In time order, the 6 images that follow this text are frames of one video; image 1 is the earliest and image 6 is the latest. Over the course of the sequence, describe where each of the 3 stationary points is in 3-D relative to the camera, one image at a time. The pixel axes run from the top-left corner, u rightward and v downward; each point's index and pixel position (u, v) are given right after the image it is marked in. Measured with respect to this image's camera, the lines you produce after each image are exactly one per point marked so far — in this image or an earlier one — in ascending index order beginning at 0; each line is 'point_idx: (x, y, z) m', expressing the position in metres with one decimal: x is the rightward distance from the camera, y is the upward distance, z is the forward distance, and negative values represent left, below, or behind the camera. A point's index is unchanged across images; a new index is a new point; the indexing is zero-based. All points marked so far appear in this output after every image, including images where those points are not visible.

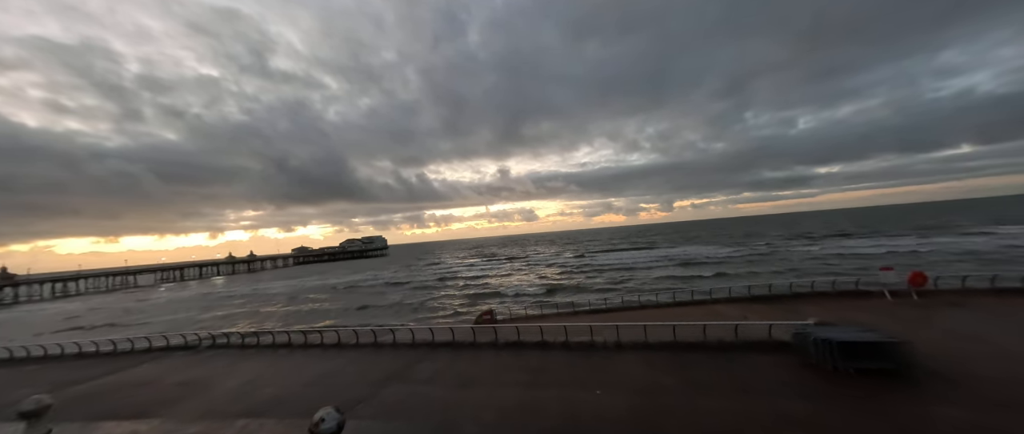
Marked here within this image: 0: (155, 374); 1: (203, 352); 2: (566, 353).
0: (-12.5, -5.5, +12.3) m
1: (-12.8, -5.6, +14.6) m
2: (+1.6, -4.0, +10.3) m
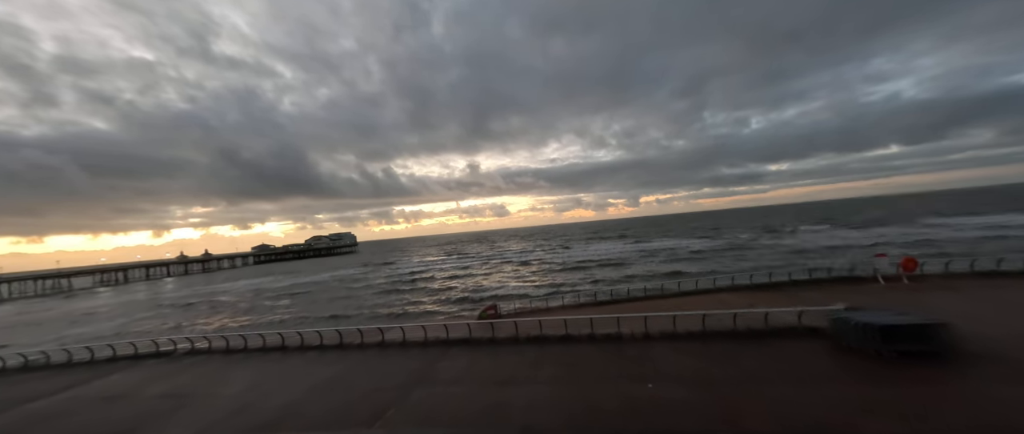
0: (-11.9, -5.2, +10.9) m
1: (-12.3, -5.3, +13.2) m
2: (+2.4, -3.7, +10.0) m
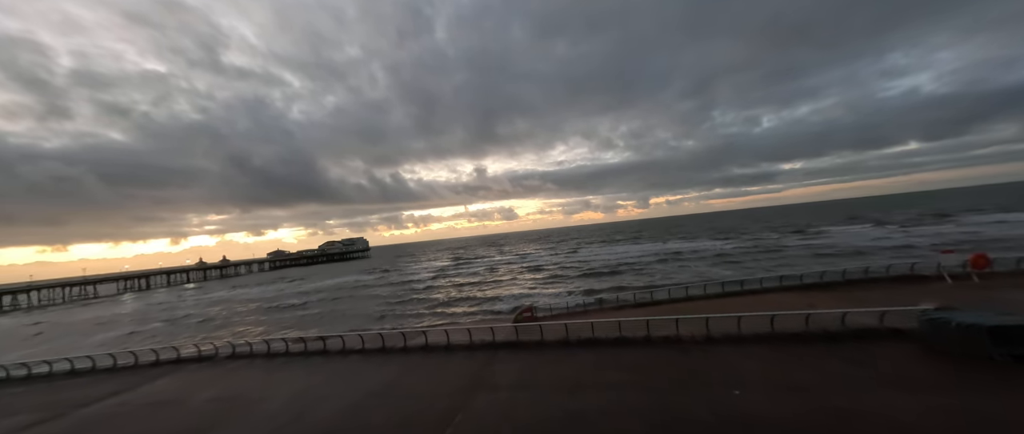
0: (-10.3, -5.4, +10.8) m
1: (-10.6, -5.4, +13.1) m
2: (+3.9, -3.6, +9.5) m
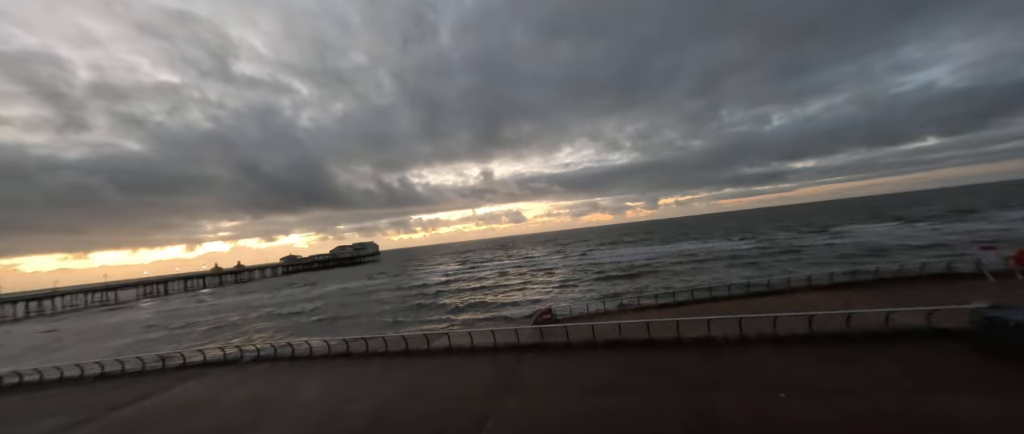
0: (-9.5, -5.5, +10.9) m
1: (-9.8, -5.6, +13.2) m
2: (+4.6, -3.5, +9.3) m
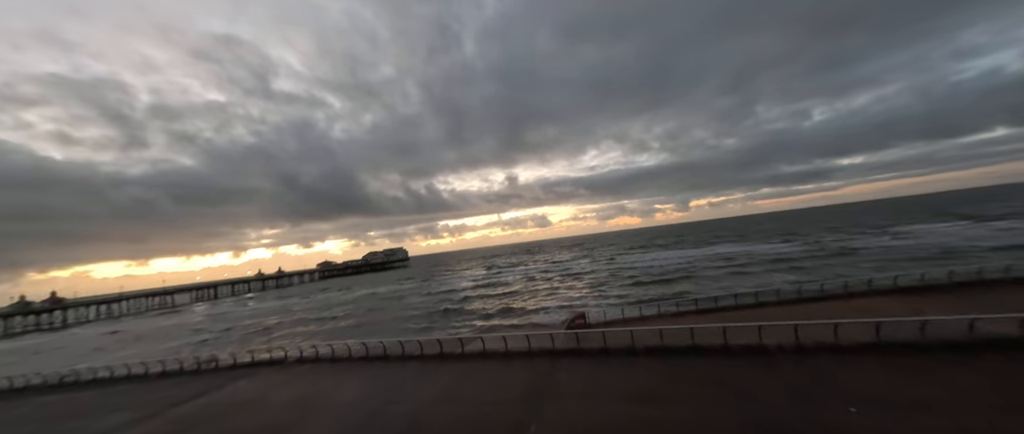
0: (-8.3, -5.7, +11.4) m
1: (-8.5, -5.8, +13.7) m
2: (+5.6, -3.5, +8.7) m
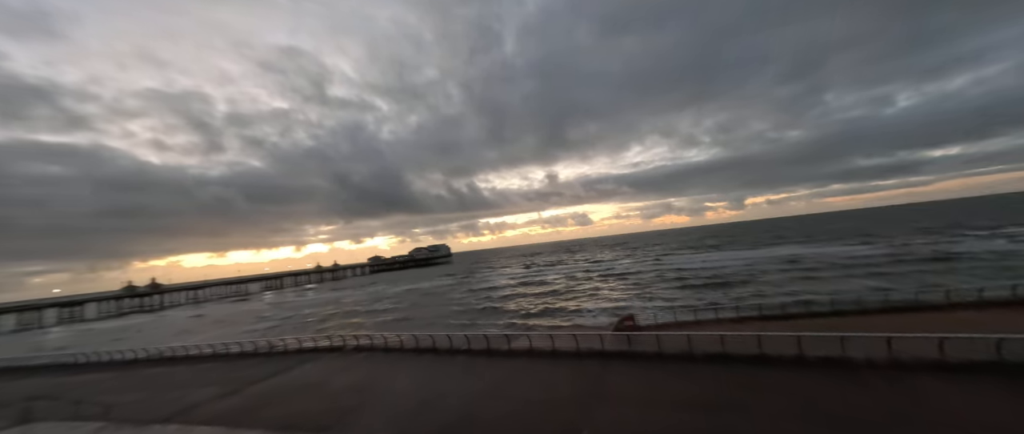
0: (-6.7, -5.5, +12.2) m
1: (-6.6, -5.7, +14.5) m
2: (+6.8, -3.4, +7.8) m
